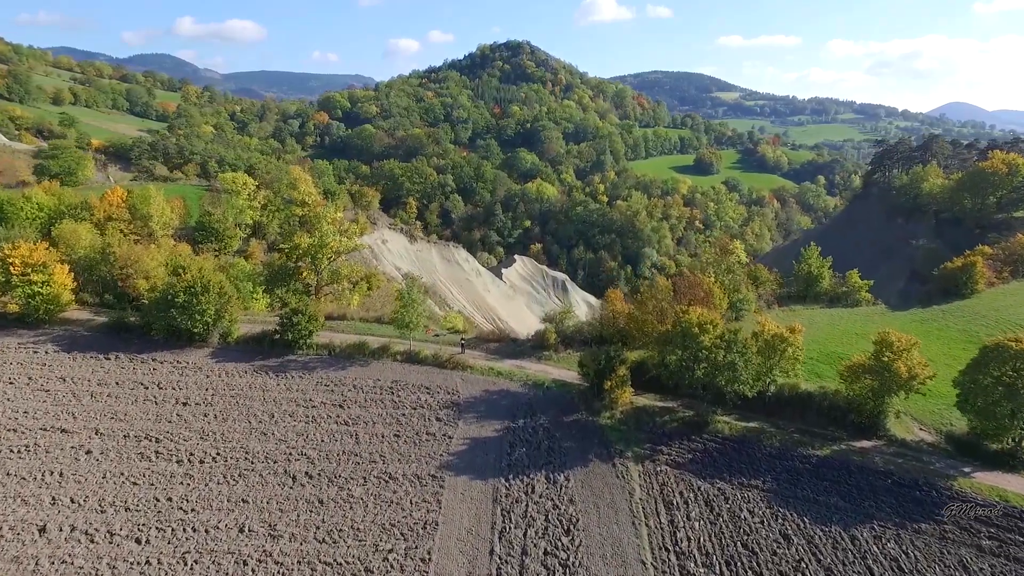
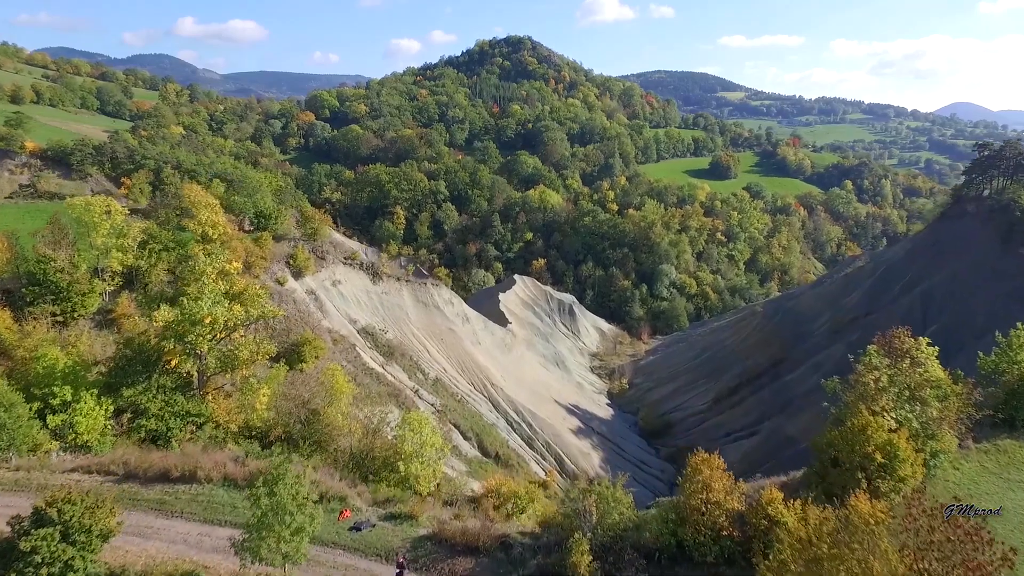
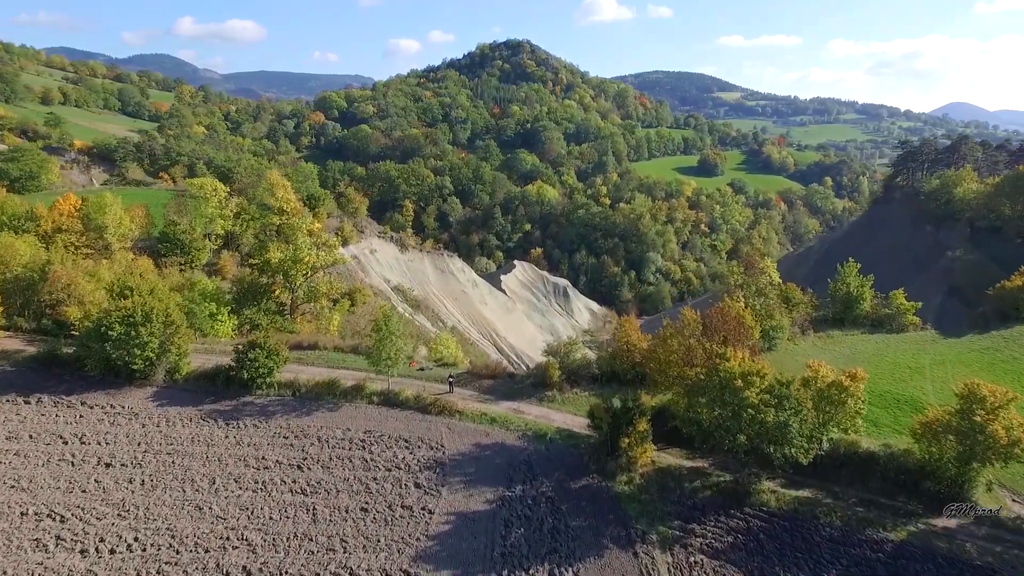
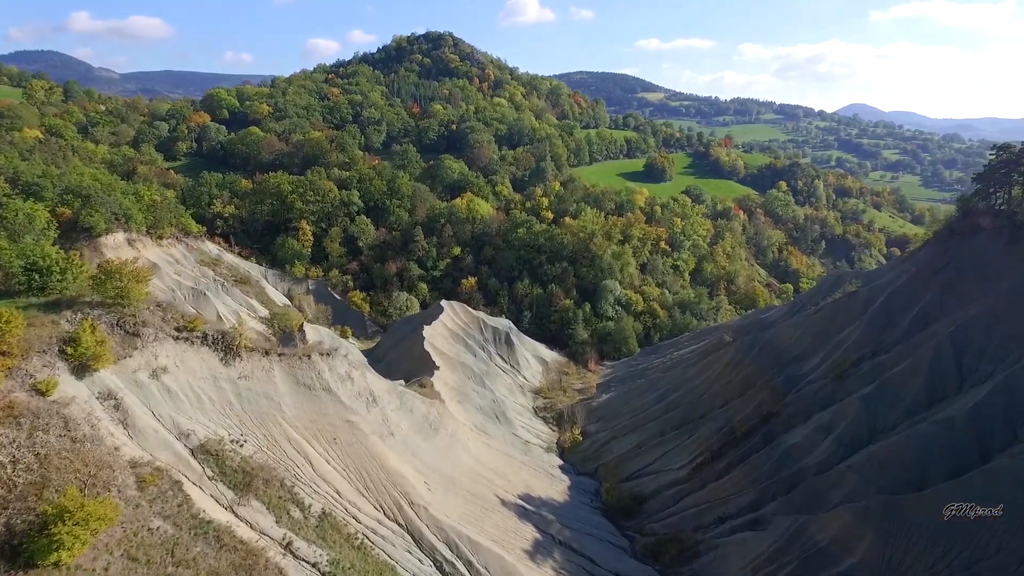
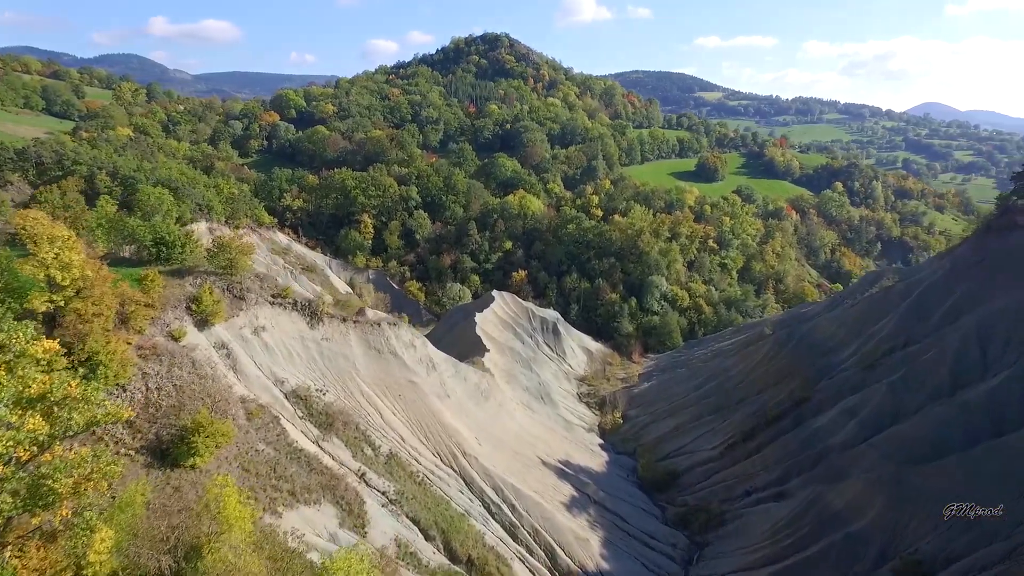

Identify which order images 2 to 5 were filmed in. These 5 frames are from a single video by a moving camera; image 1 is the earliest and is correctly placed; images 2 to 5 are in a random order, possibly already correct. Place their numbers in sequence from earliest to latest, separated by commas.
3, 2, 5, 4
